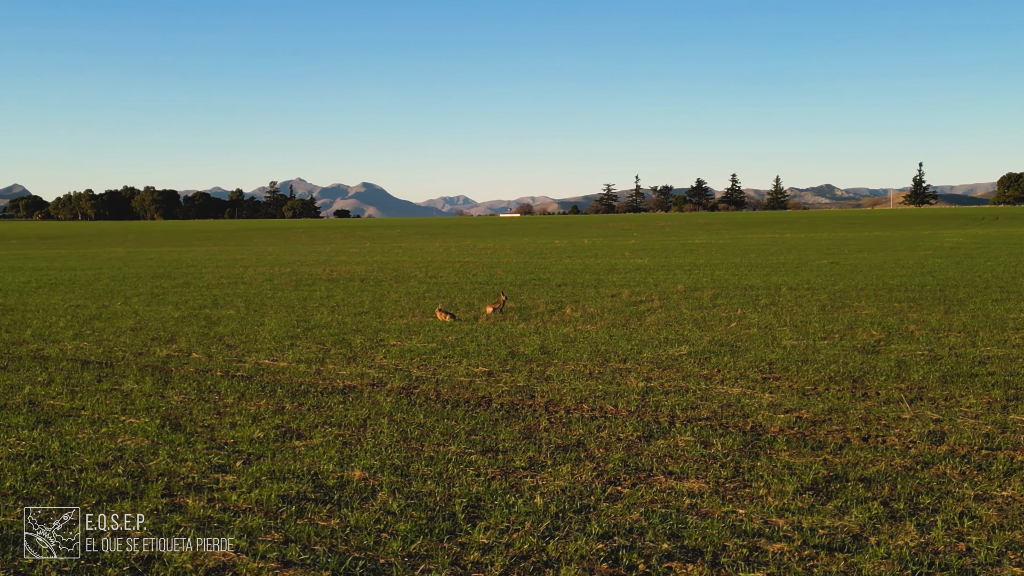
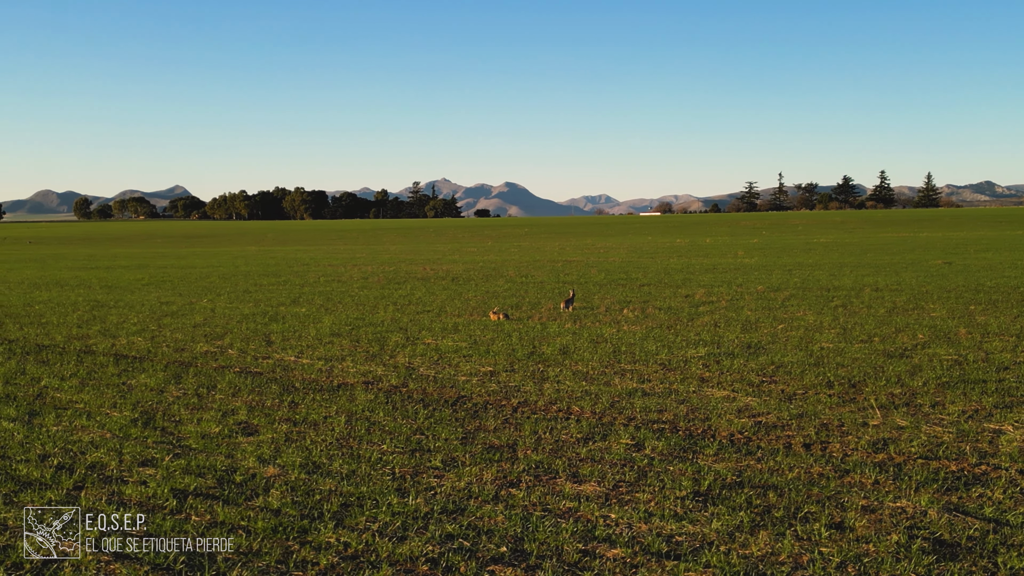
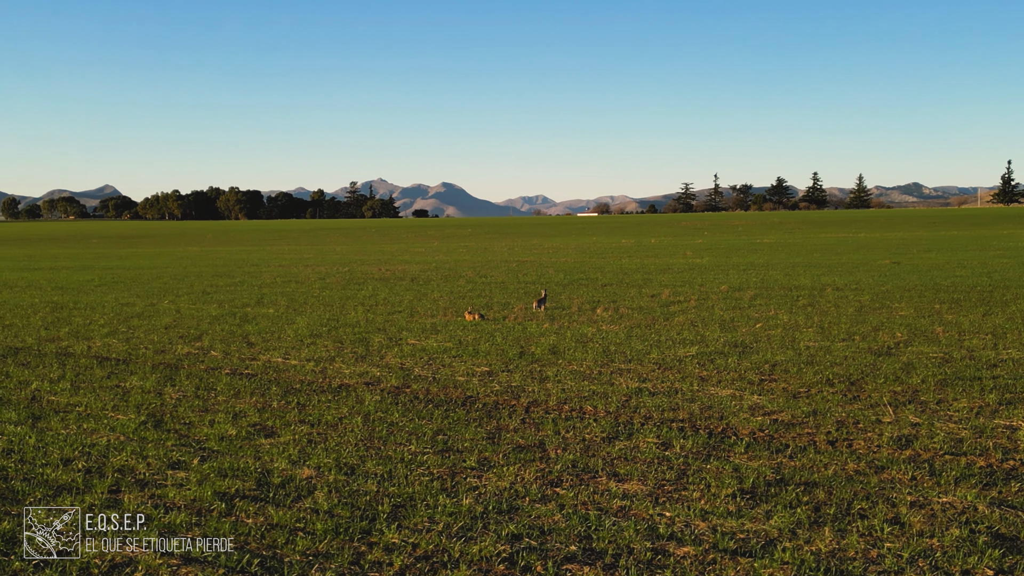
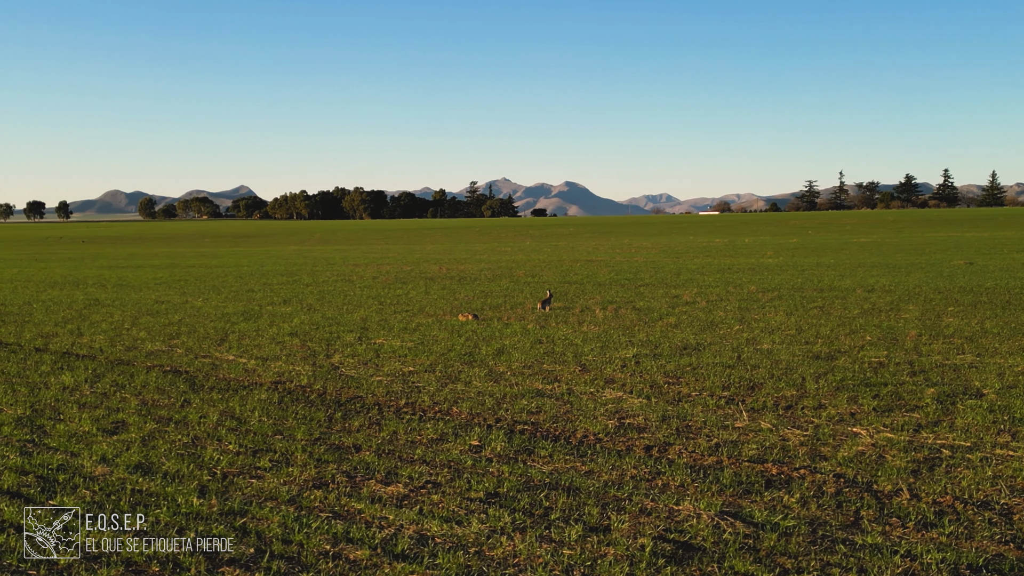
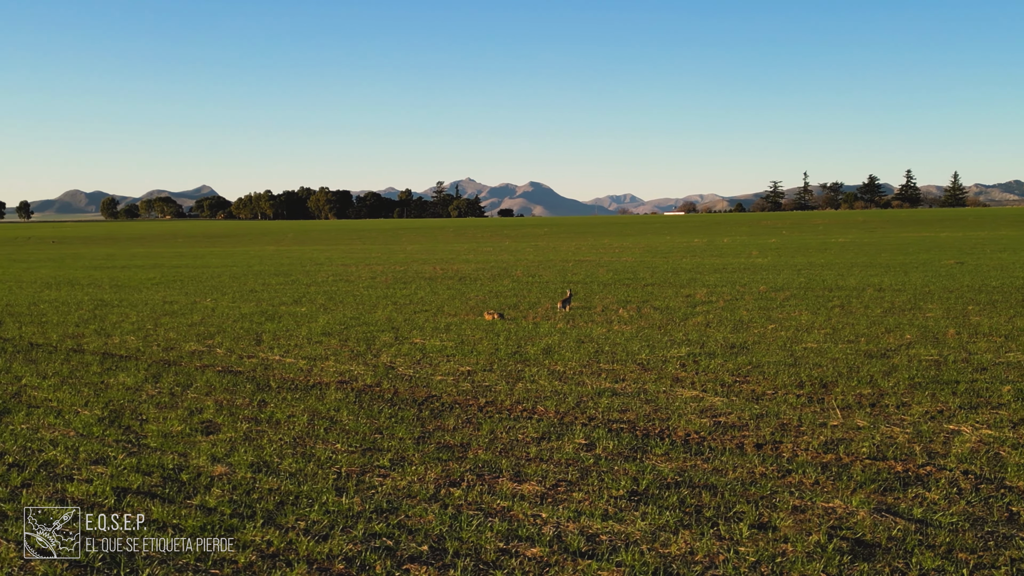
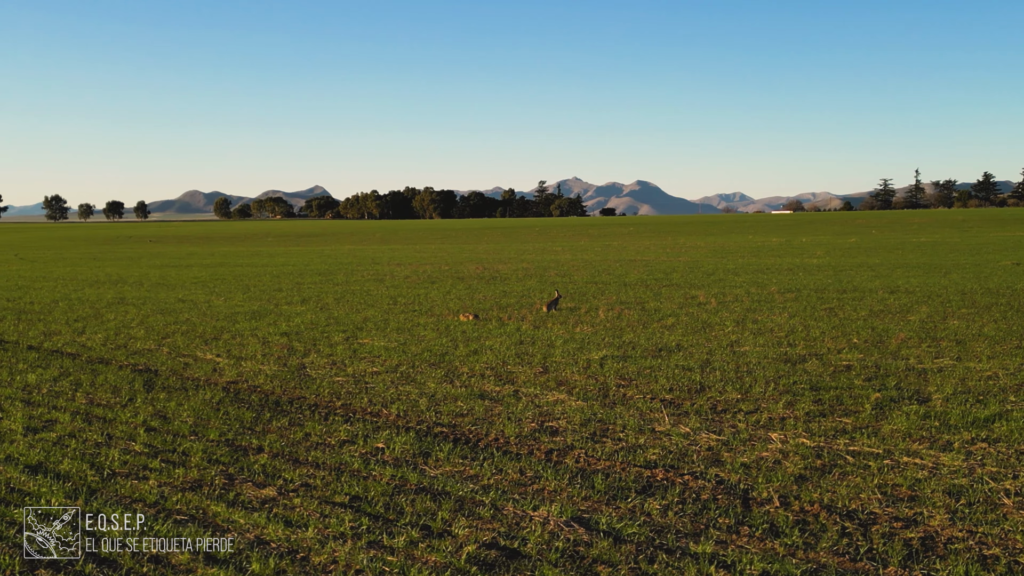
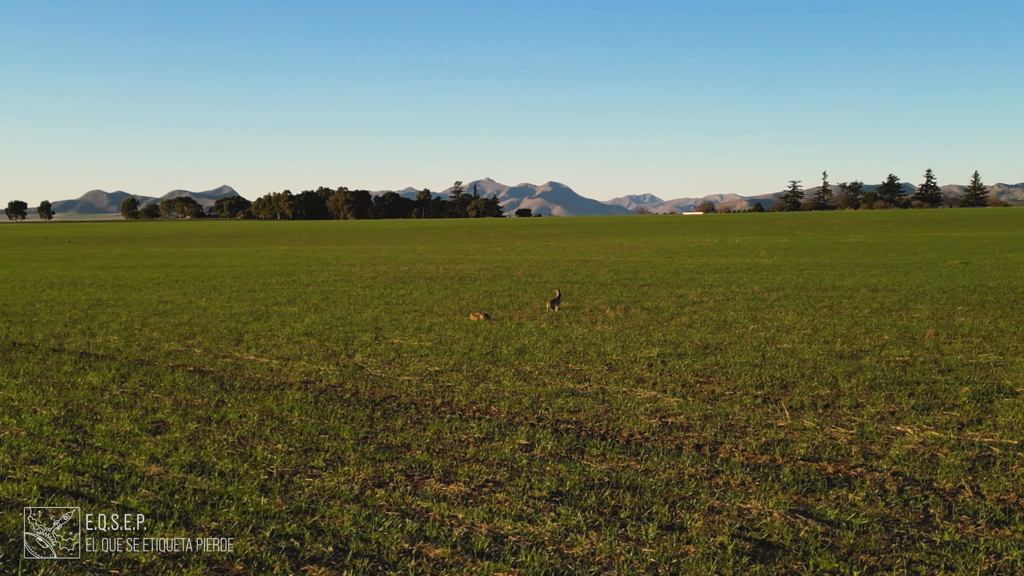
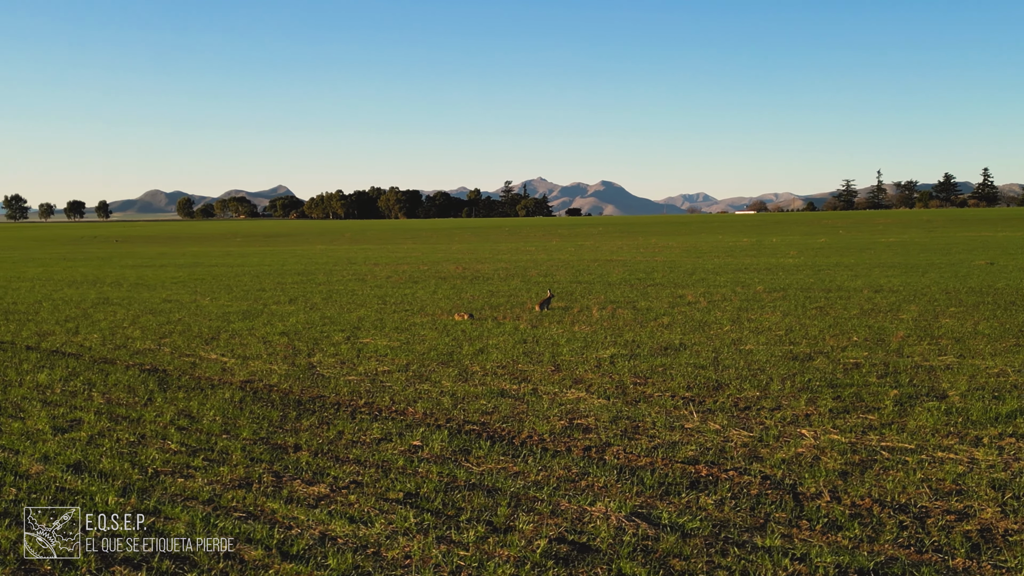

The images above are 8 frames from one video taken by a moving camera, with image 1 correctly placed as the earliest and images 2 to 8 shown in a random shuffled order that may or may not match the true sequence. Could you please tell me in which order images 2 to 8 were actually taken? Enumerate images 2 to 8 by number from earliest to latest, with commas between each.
3, 2, 5, 7, 4, 8, 6
